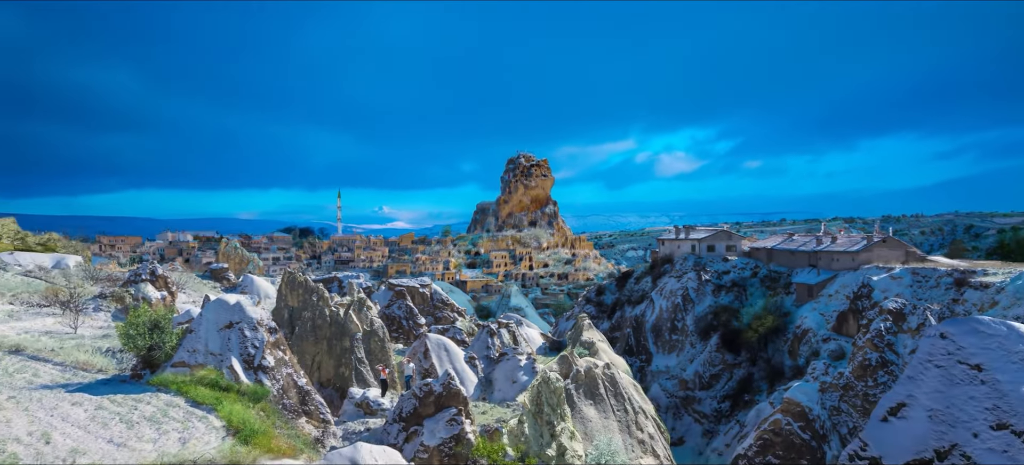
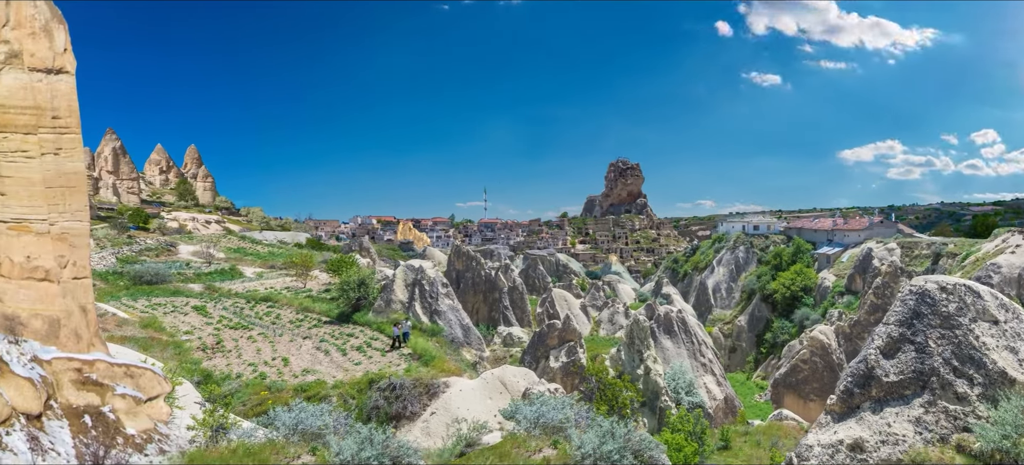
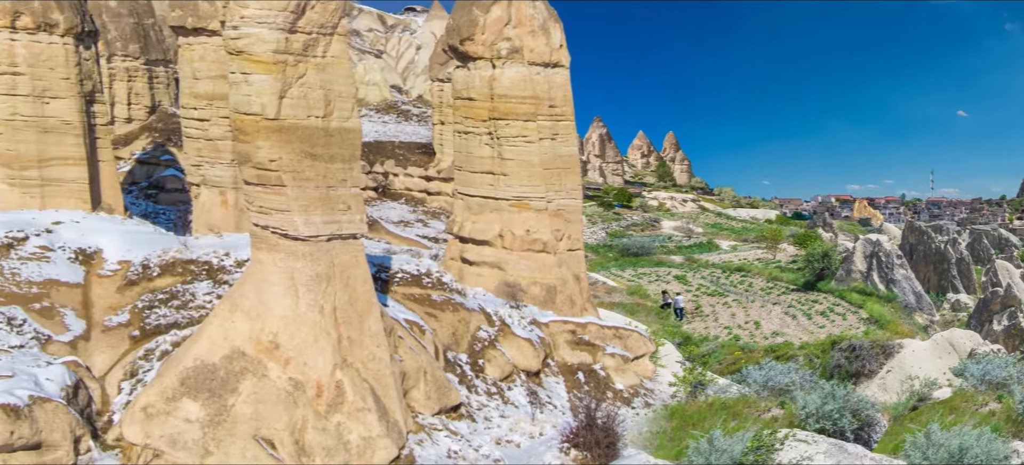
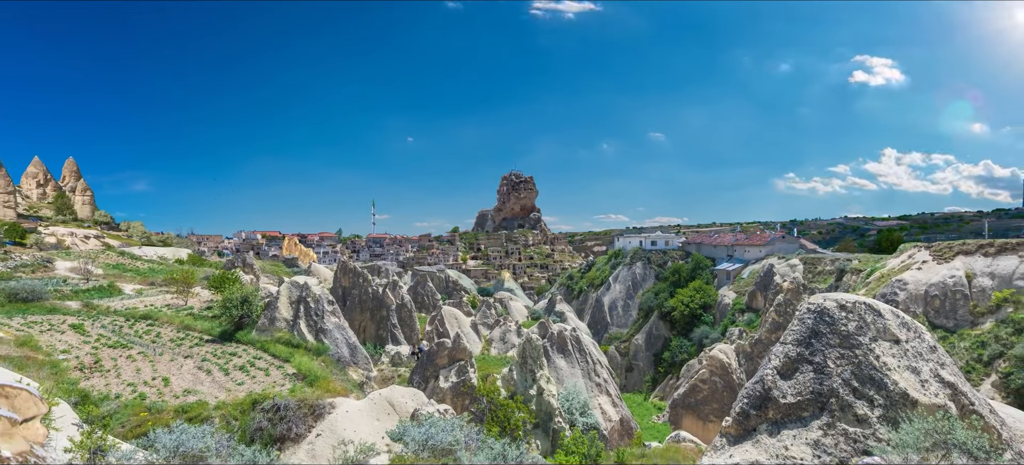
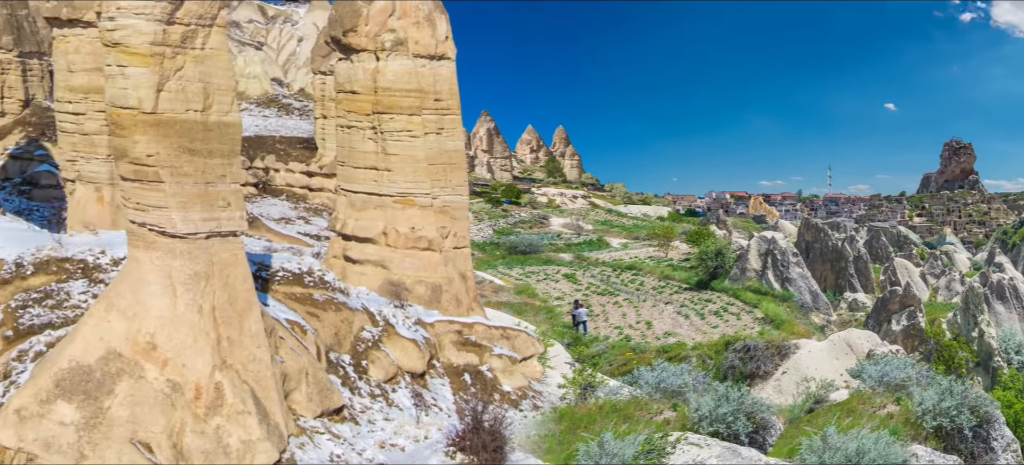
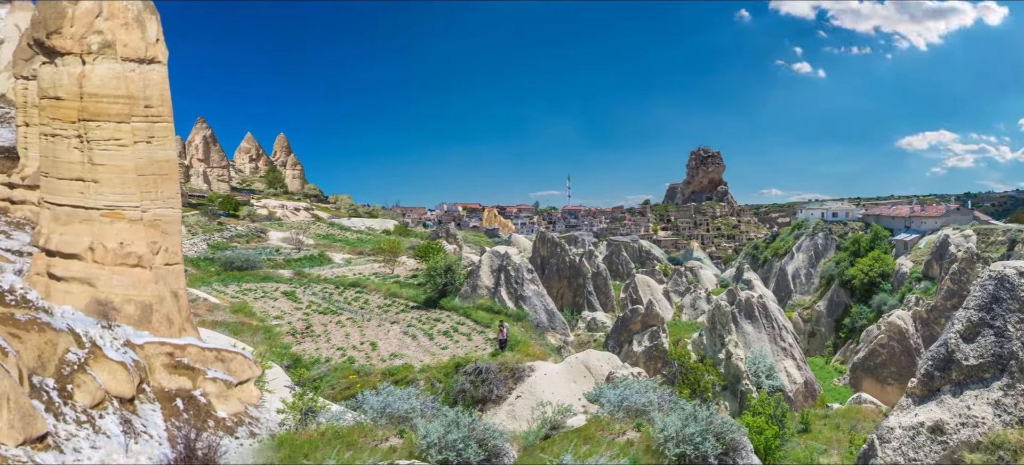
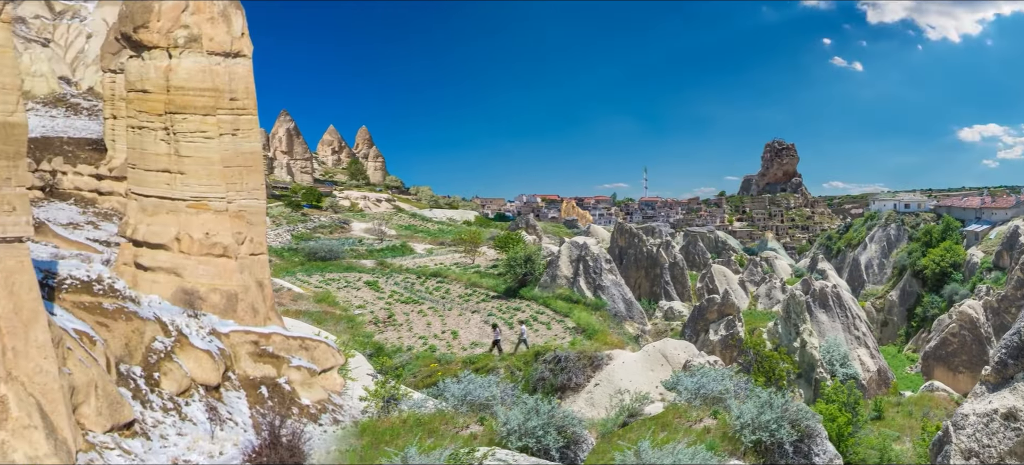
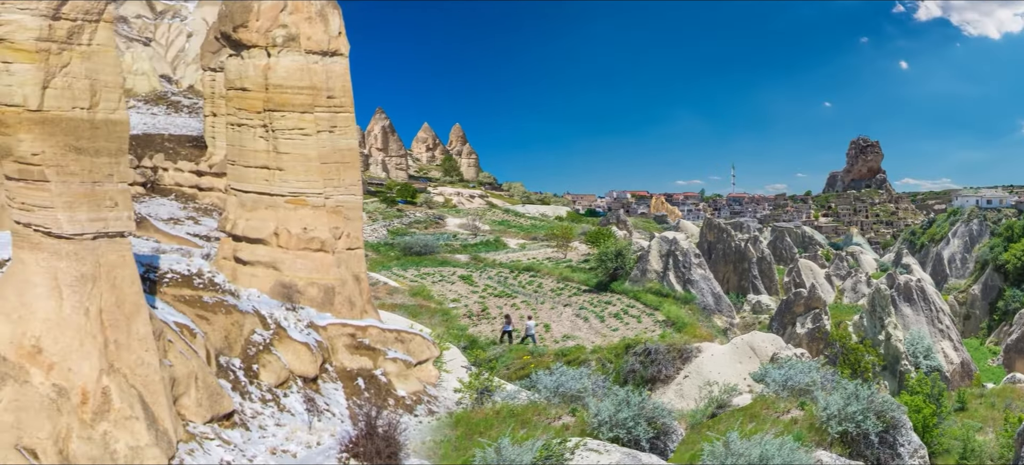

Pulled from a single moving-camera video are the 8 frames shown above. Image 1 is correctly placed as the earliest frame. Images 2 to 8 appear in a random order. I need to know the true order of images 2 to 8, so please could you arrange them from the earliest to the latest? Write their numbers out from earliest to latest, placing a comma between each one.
4, 2, 6, 7, 8, 5, 3
